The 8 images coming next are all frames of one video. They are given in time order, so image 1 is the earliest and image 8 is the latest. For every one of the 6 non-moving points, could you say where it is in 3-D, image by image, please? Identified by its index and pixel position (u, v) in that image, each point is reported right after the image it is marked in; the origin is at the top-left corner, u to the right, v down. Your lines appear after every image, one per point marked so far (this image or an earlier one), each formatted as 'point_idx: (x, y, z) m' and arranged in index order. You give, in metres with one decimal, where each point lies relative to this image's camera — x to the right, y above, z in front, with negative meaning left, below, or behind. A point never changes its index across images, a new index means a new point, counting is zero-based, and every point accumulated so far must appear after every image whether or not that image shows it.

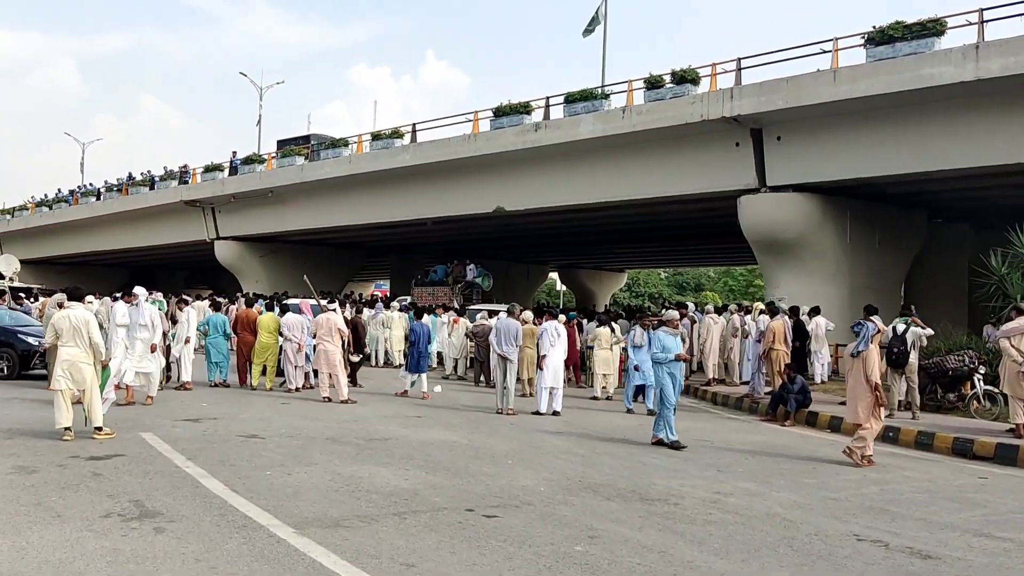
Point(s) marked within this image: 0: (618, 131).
0: (+2.3, +3.5, +19.9) m
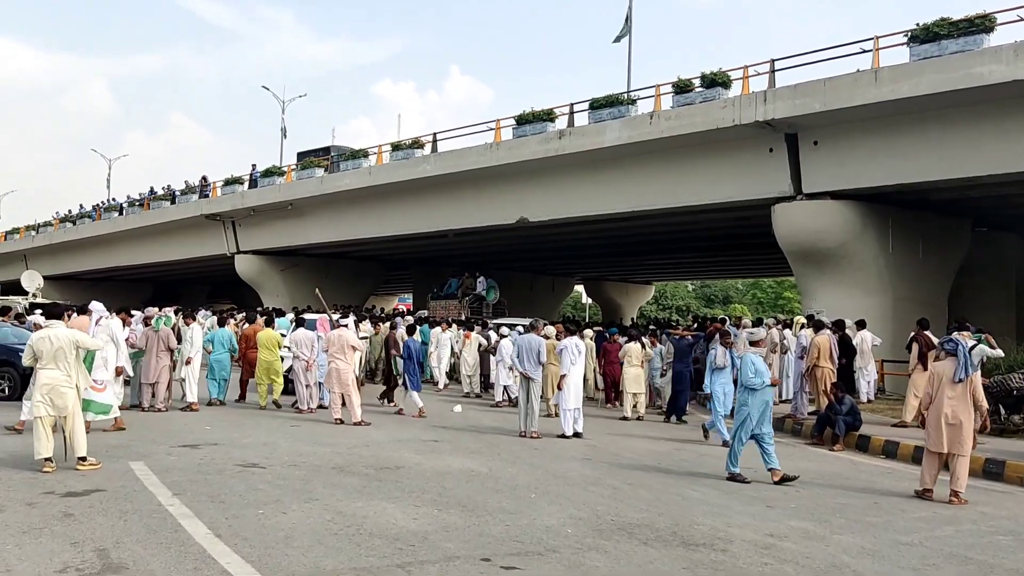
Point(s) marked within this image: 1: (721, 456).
0: (+2.8, +3.2, +19.1) m
1: (+2.2, -1.8, +9.6) m
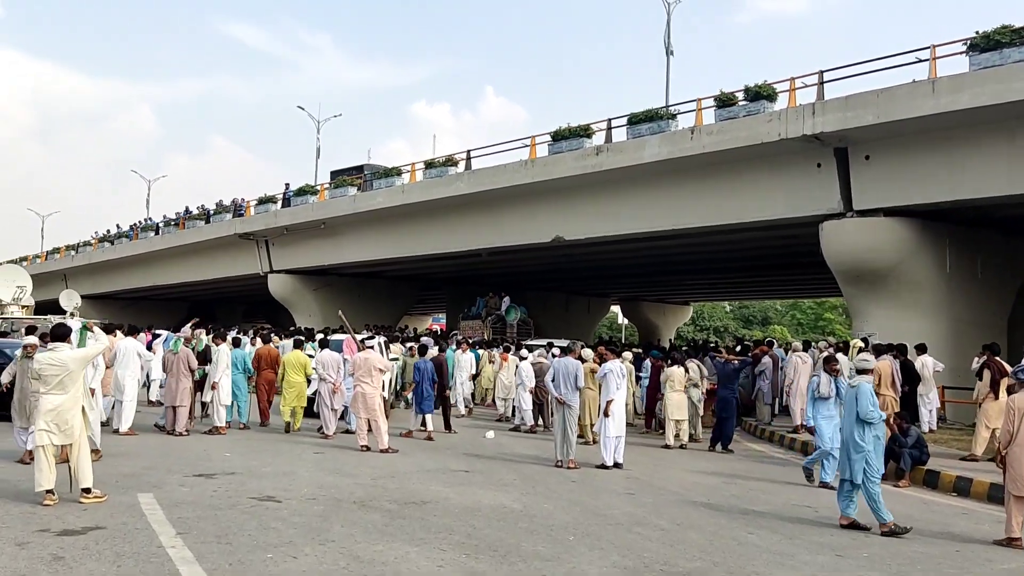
0: (+3.6, +2.8, +18.5) m
1: (+2.6, -2.0, +8.8) m
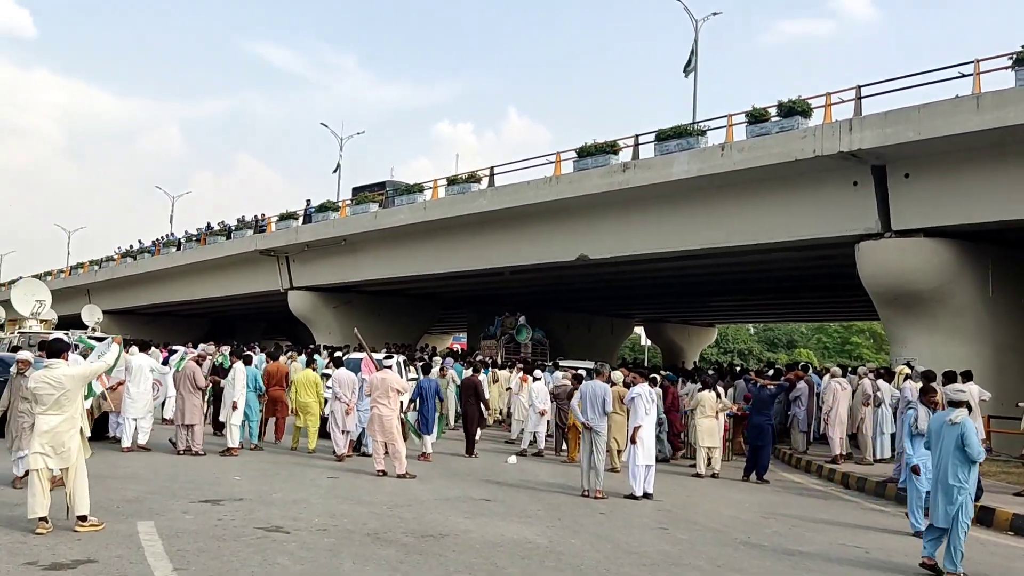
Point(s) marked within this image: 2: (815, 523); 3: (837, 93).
0: (+4.1, +2.3, +17.9) m
1: (+2.8, -2.2, +8.2) m
2: (+2.9, -2.2, +8.5) m
3: (+5.7, +3.5, +15.9) m
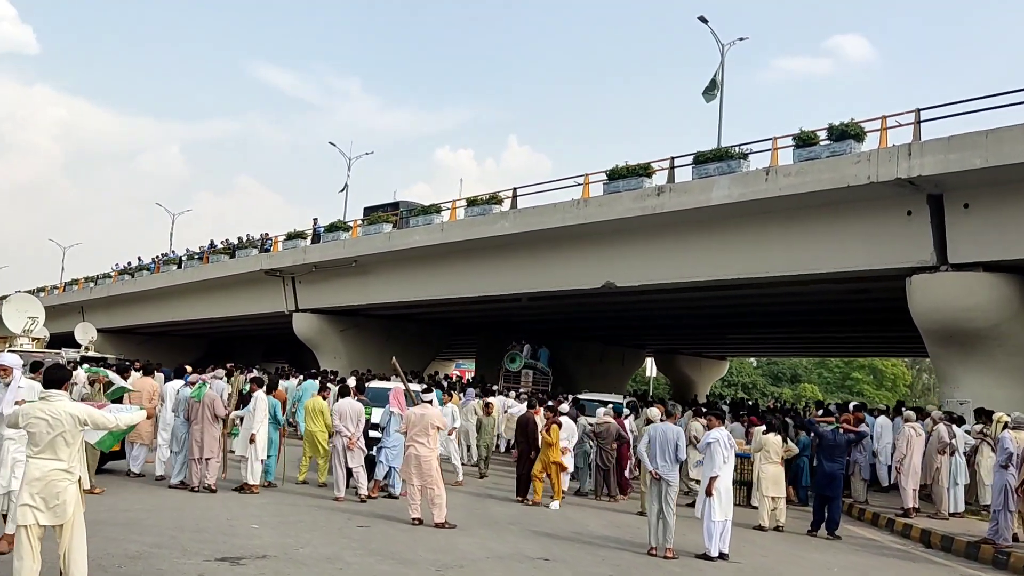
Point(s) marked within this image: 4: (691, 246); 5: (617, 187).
0: (+4.7, +1.7, +16.9) m
1: (+3.3, -2.5, +7.1) m
2: (+3.4, -2.5, +7.4) m
3: (+6.4, +2.9, +14.9) m
4: (+3.8, +0.9, +19.1) m
5: (+2.3, +2.2, +19.8) m
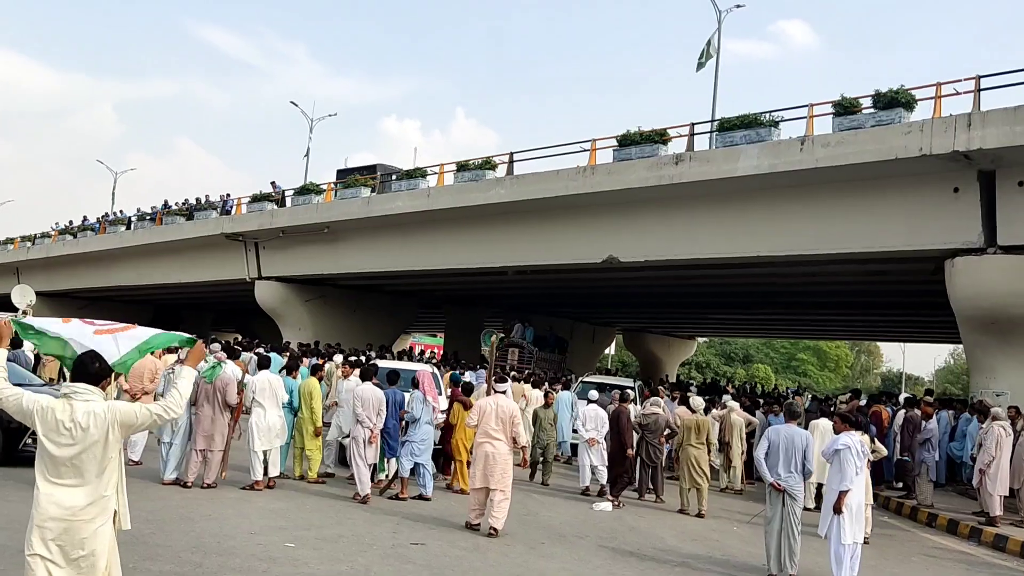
0: (+4.9, +2.1, +15.6) m
1: (+4.1, -2.4, +5.8) m
2: (+4.1, -2.4, +6.2) m
3: (+6.8, +3.1, +13.7) m
4: (+3.9, +1.4, +17.8) m
5: (+2.4, +2.7, +18.3) m
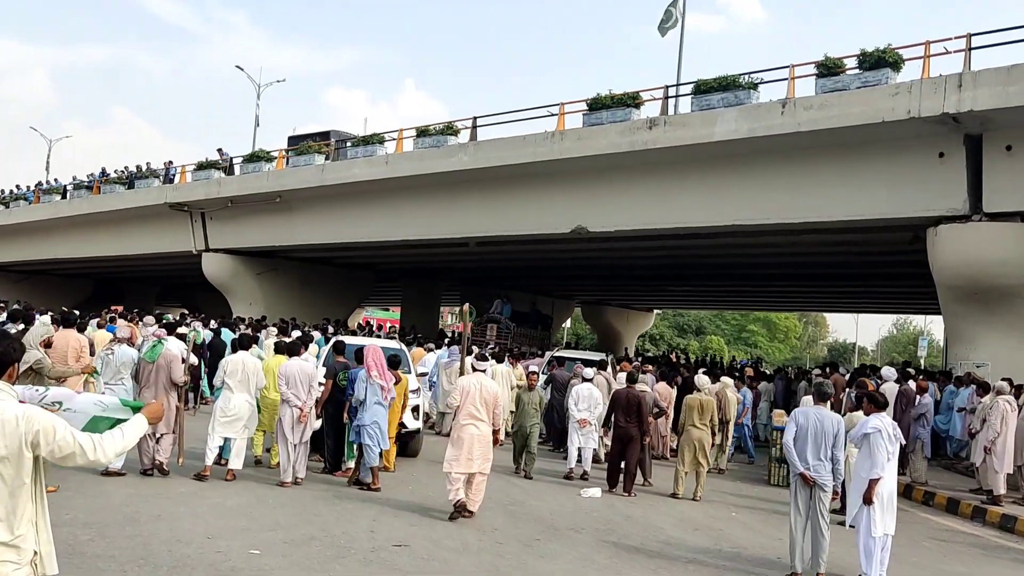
0: (+4.4, +2.6, +14.9) m
1: (+4.1, -2.2, +5.3) m
2: (+4.2, -2.2, +5.6) m
3: (+6.3, +3.6, +13.1) m
4: (+3.2, +1.9, +17.1) m
5: (+1.7, +3.3, +17.5) m
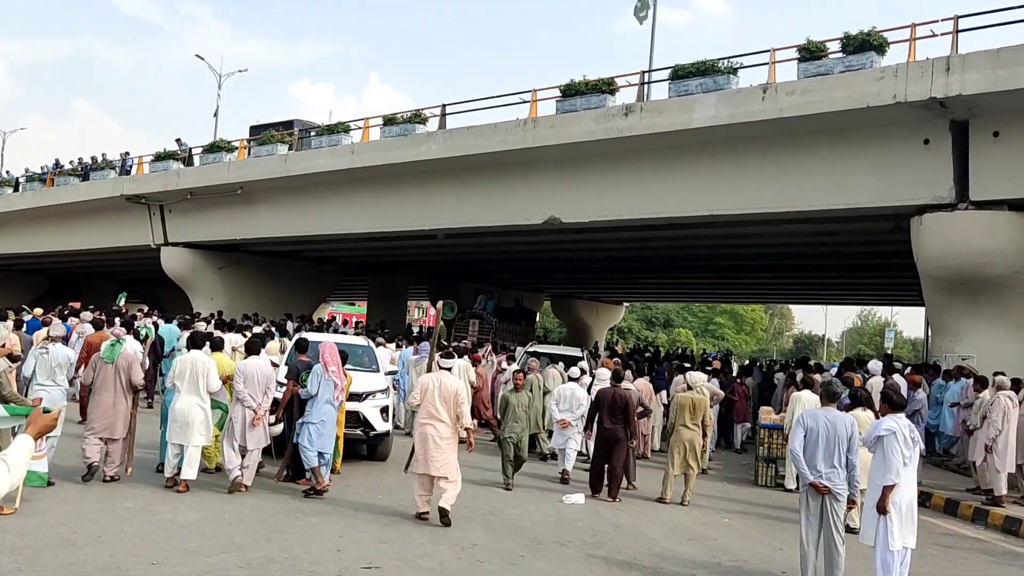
0: (+3.9, +2.8, +14.4) m
1: (+4.1, -2.1, +4.8) m
2: (+4.1, -2.1, +5.1) m
3: (+5.9, +3.7, +12.7) m
4: (+2.7, +2.1, +16.6) m
5: (+1.2, +3.5, +16.9) m
